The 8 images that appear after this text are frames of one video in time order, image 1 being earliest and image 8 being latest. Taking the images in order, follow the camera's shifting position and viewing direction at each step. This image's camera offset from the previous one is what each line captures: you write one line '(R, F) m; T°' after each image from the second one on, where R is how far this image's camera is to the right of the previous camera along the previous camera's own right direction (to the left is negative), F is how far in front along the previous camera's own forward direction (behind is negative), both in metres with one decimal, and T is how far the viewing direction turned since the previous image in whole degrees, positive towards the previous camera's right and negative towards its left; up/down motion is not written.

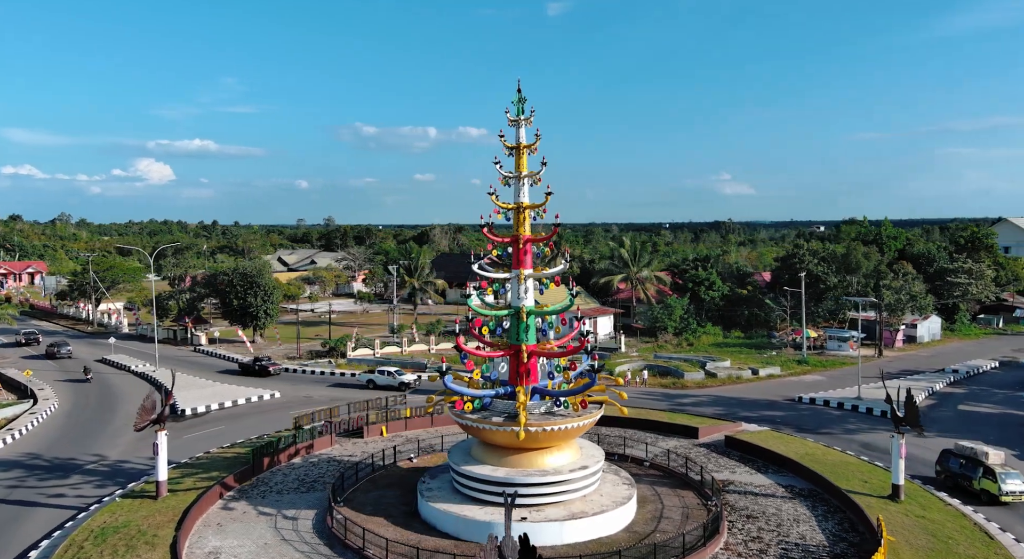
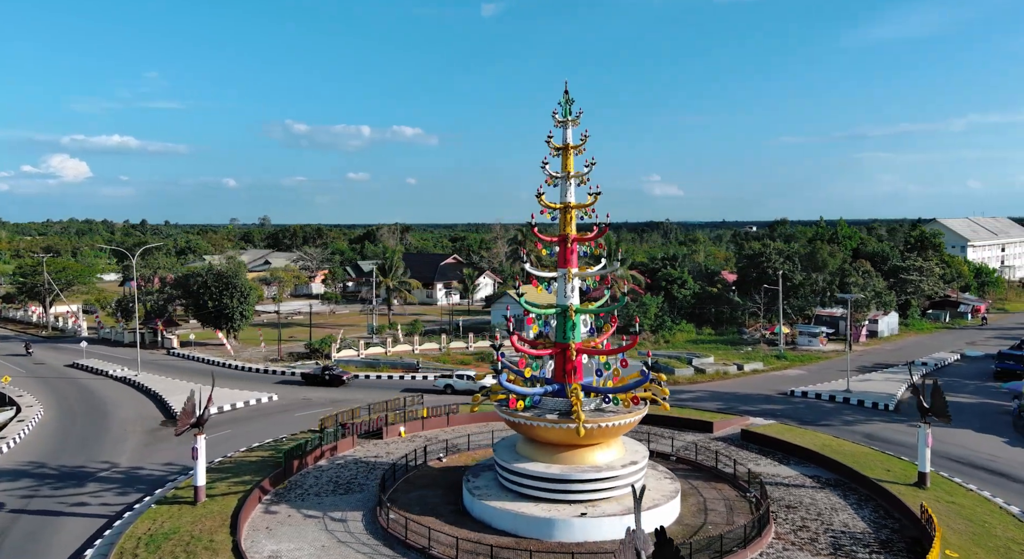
(-3.0, -0.2) m; +5°
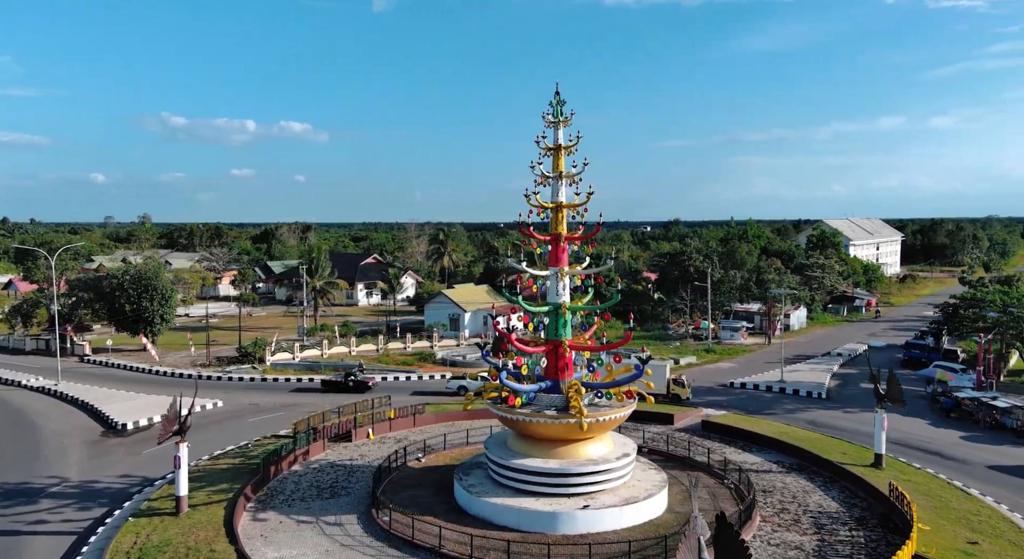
(-2.7, -0.1) m; +8°
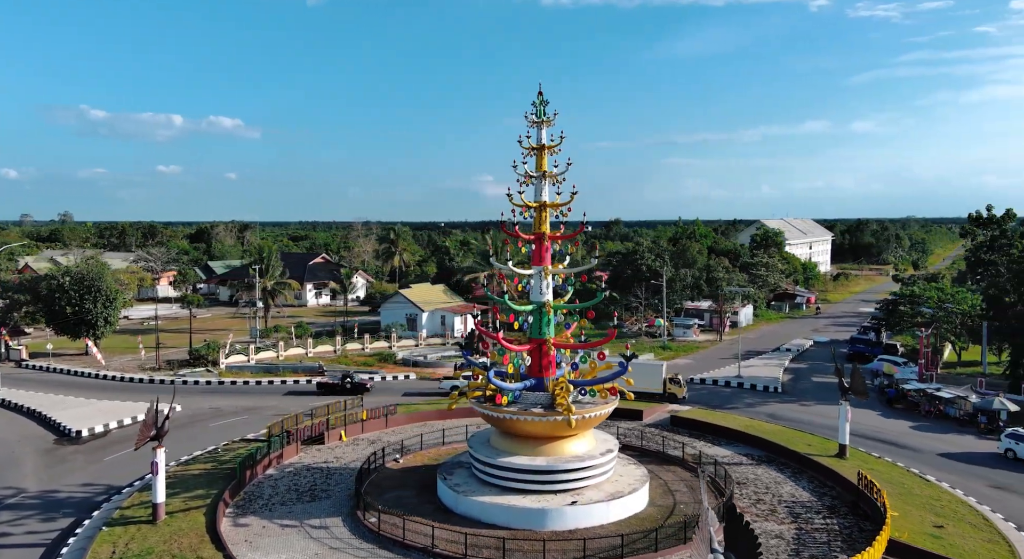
(-1.3, -0.1) m; +5°
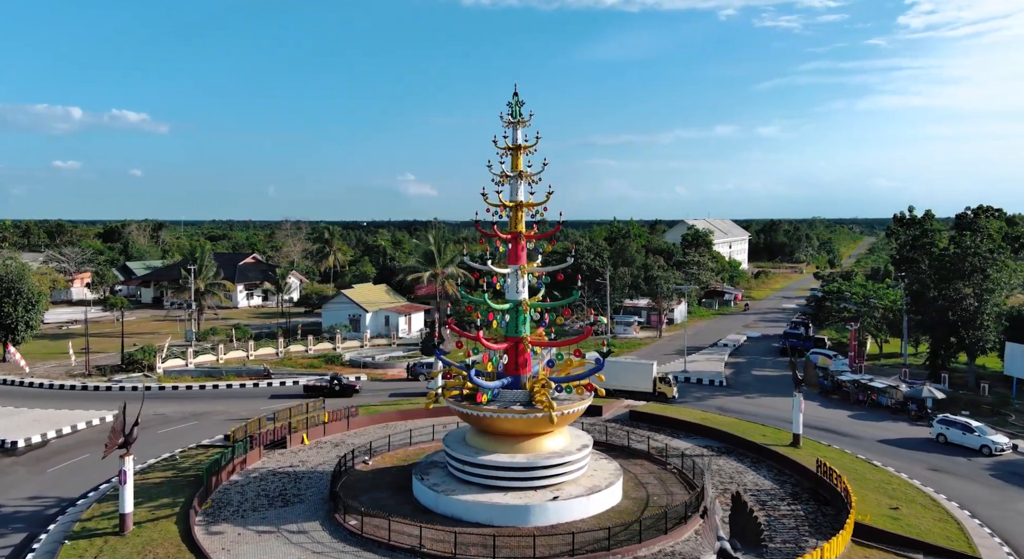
(-1.5, -0.1) m; +6°
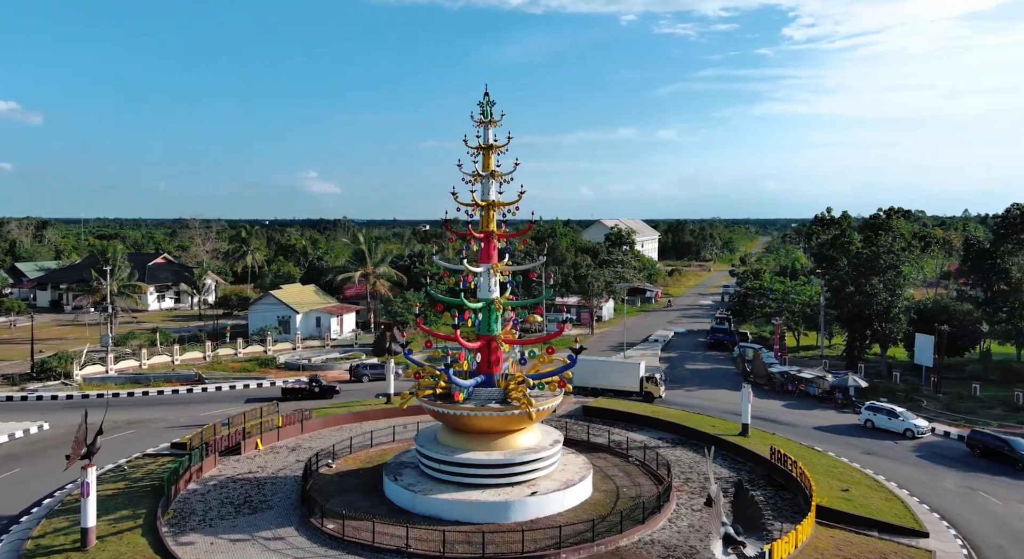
(-1.8, -0.1) m; +7°
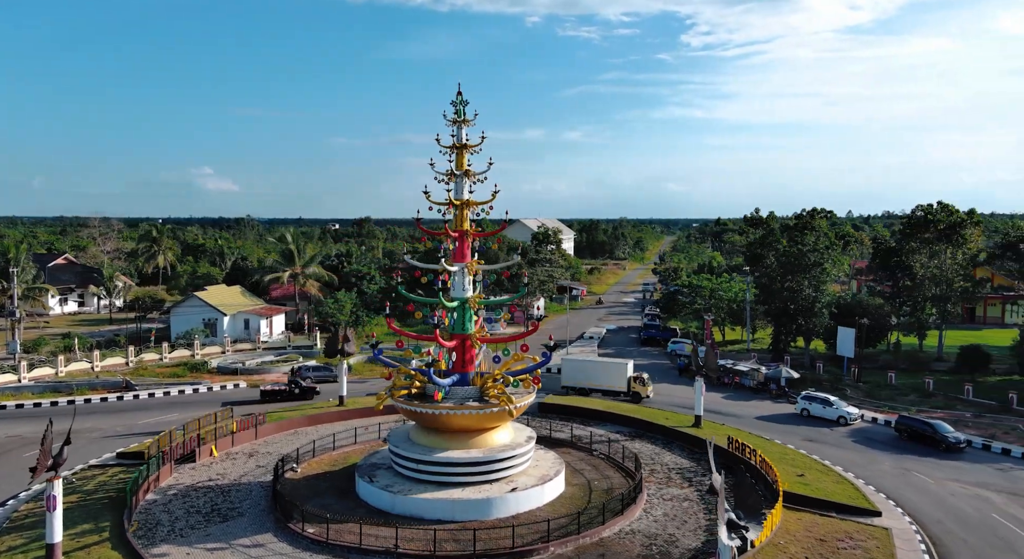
(-1.8, -0.1) m; +7°
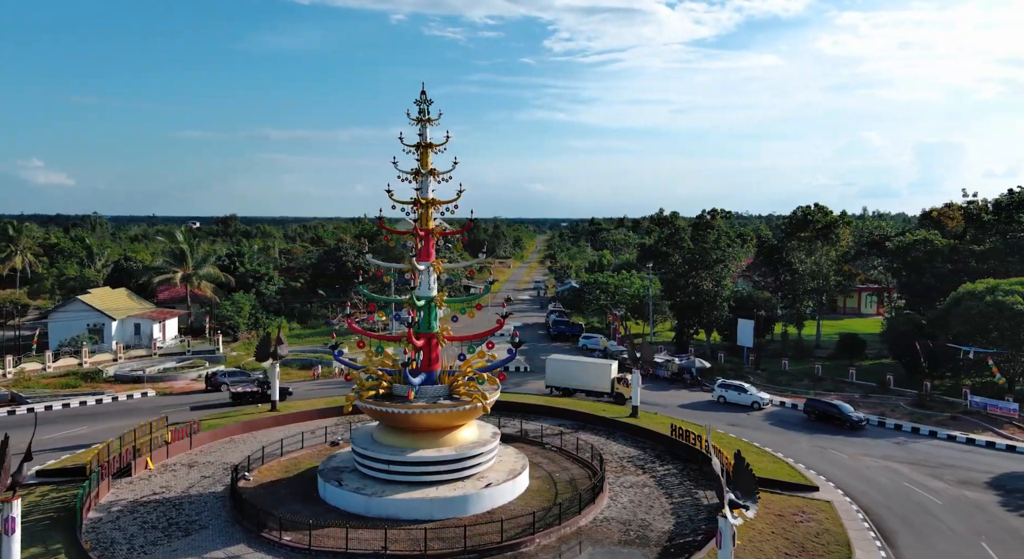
(-2.7, 0.0) m; +9°
